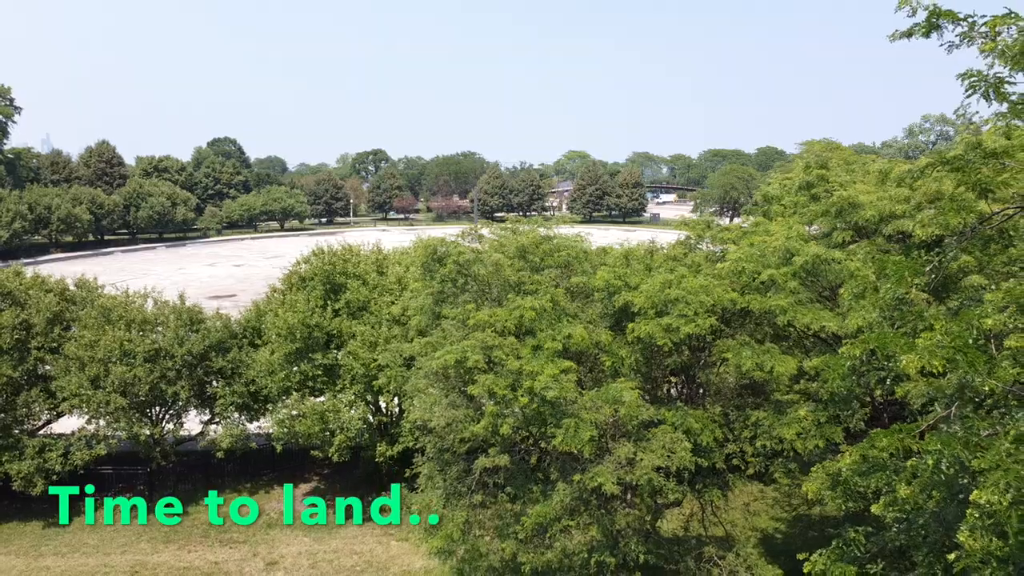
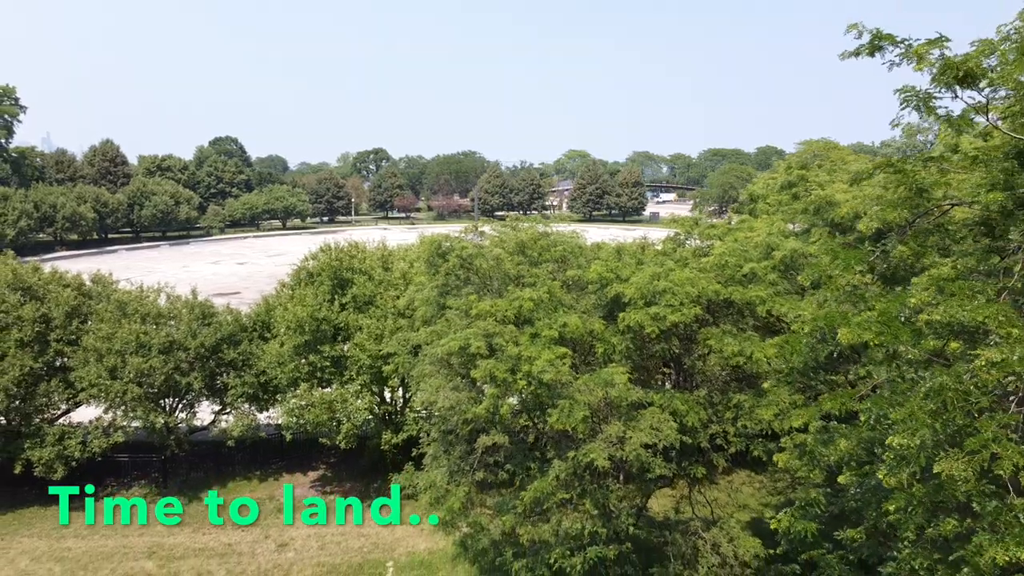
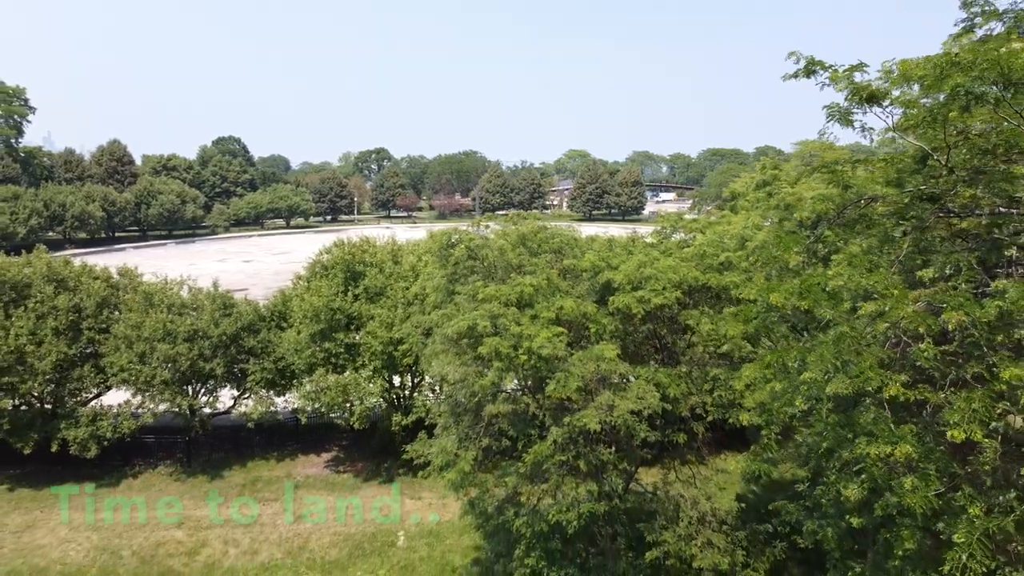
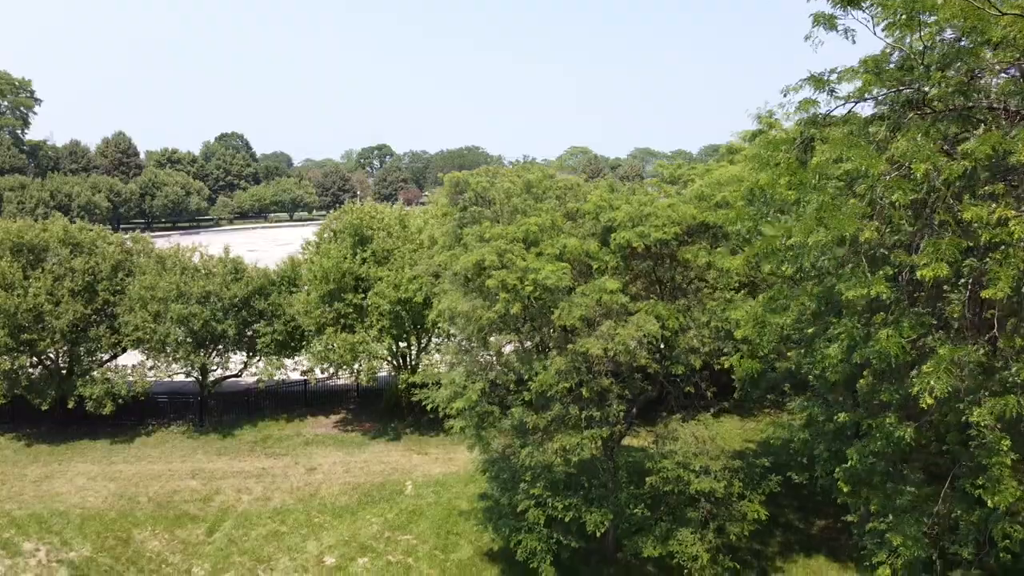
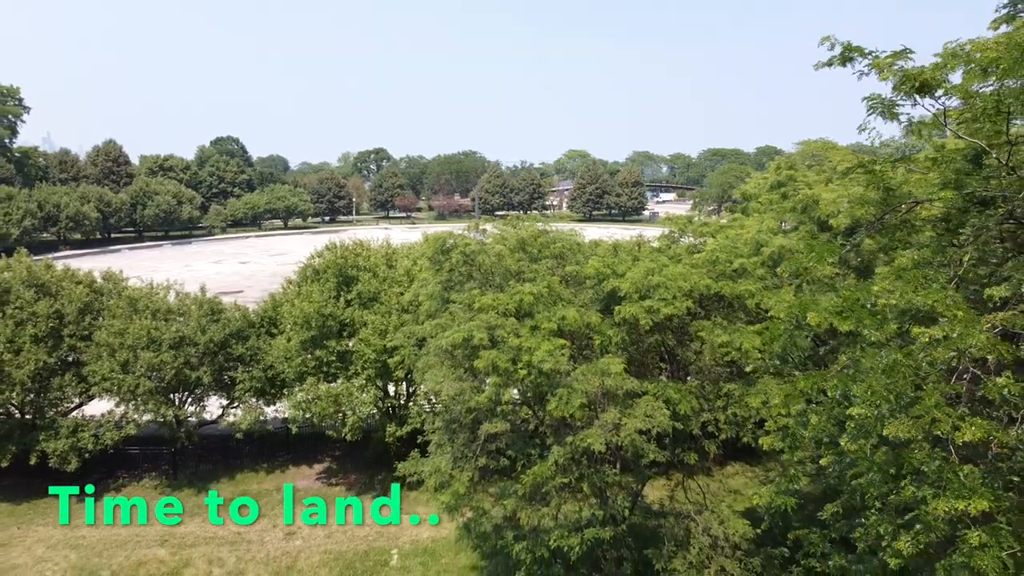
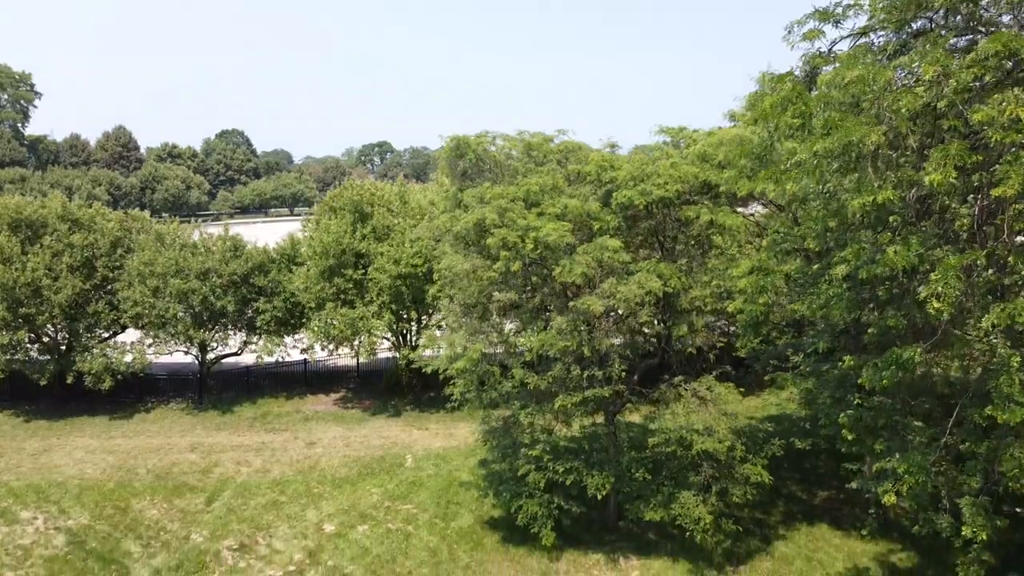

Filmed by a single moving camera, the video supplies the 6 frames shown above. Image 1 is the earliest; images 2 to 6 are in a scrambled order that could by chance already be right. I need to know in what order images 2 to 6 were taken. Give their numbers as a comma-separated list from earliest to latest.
2, 5, 3, 4, 6
